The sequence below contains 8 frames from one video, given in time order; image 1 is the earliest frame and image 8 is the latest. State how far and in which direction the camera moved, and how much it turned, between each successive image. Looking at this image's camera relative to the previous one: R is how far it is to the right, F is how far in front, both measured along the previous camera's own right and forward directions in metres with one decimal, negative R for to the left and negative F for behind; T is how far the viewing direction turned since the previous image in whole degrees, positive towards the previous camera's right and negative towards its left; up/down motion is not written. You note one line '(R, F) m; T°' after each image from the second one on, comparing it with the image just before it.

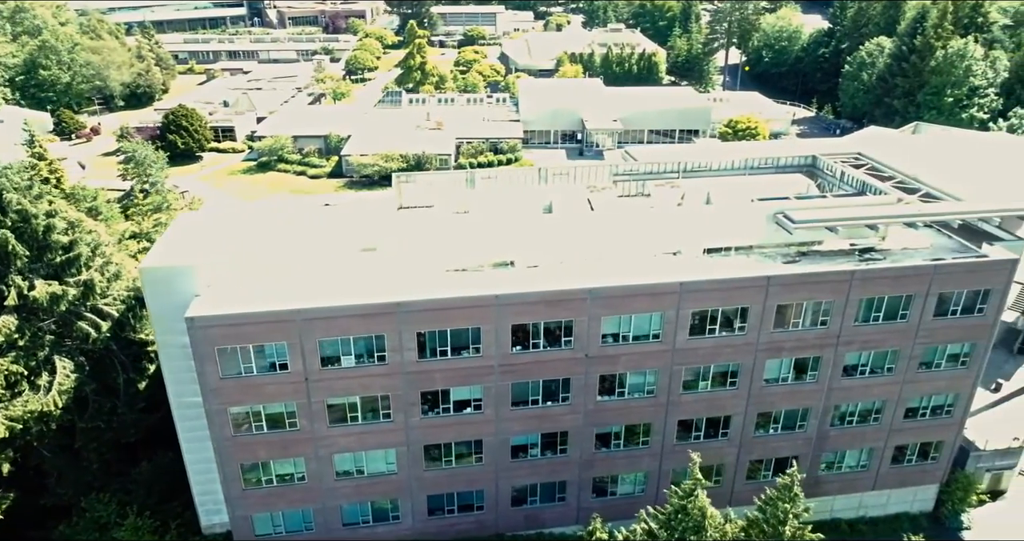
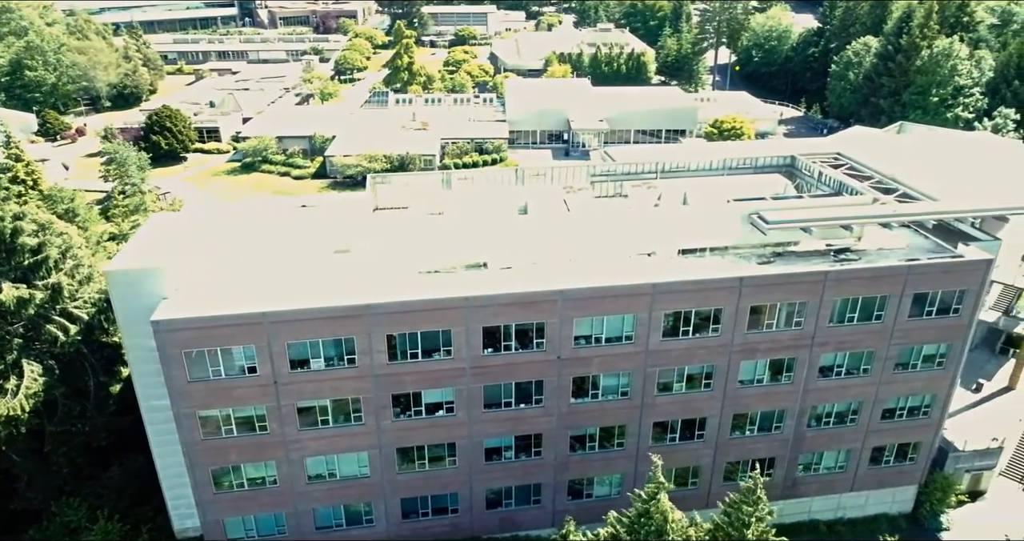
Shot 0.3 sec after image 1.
(+1.1, +0.2) m; 0°
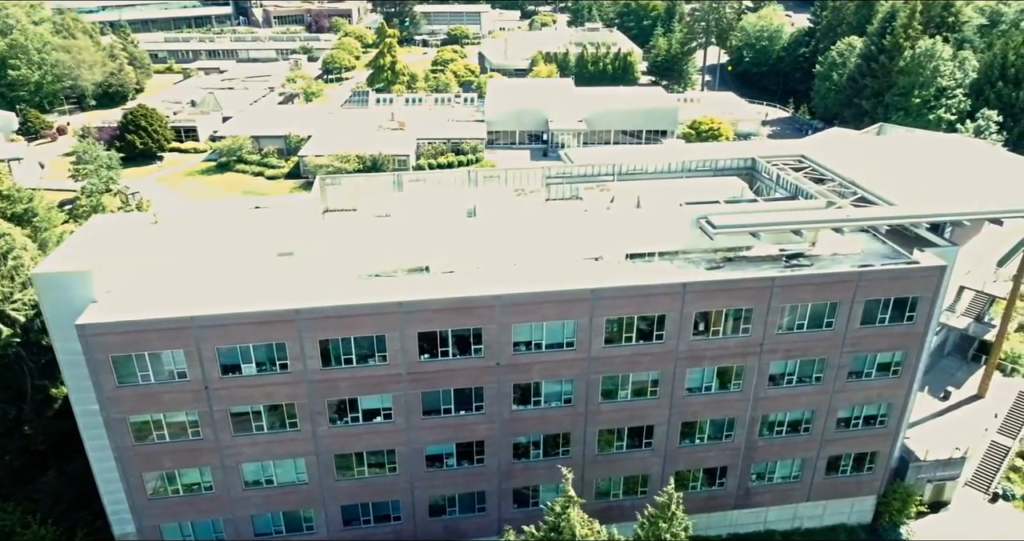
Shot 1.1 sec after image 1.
(+2.9, +0.6) m; -1°
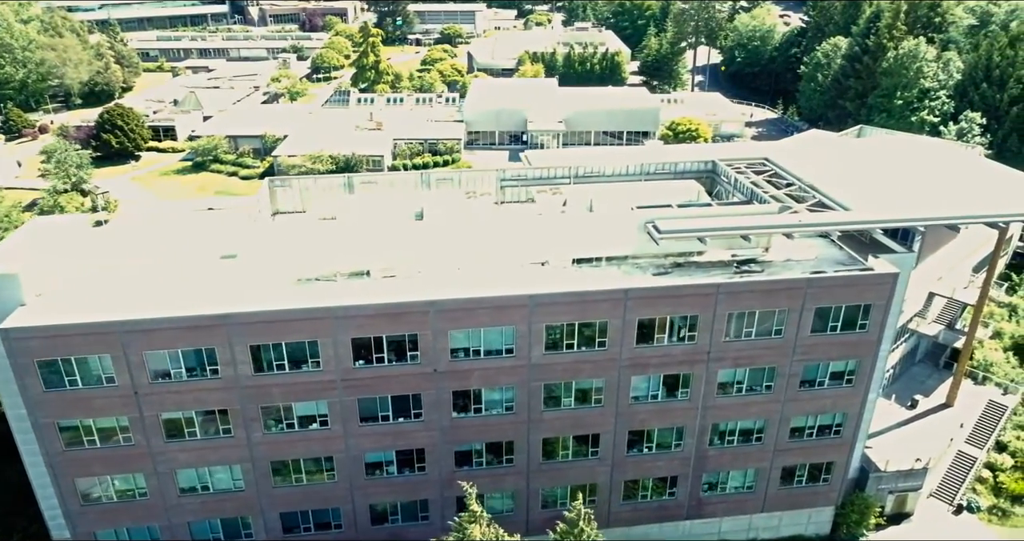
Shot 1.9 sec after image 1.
(+2.9, +0.6) m; -1°
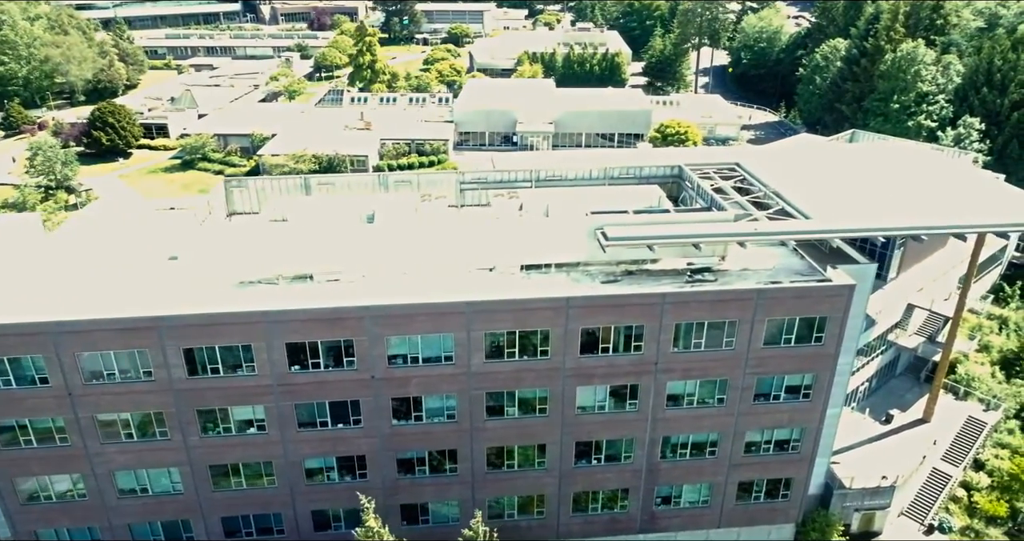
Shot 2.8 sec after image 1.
(+3.3, +0.7) m; -2°
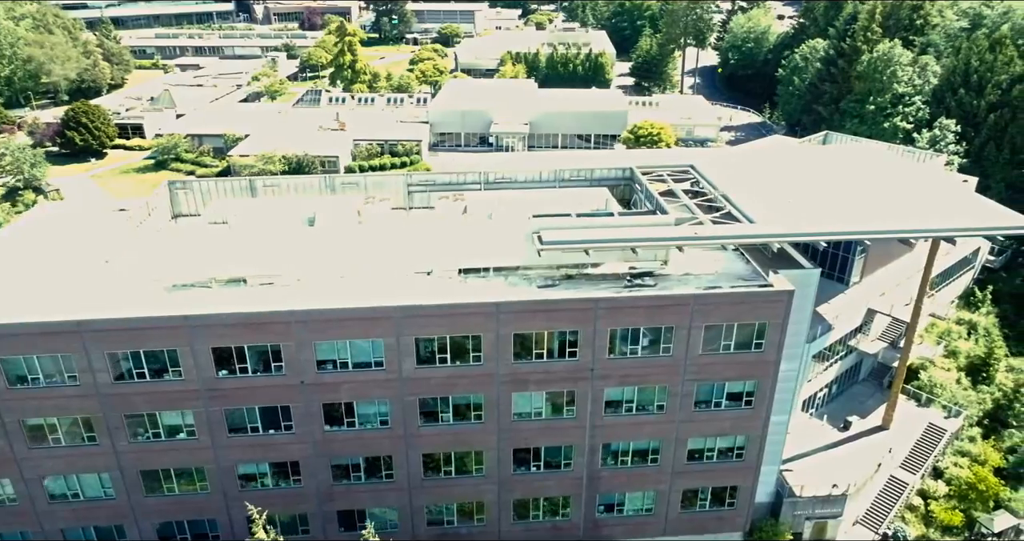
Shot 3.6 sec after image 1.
(+3.0, +0.5) m; 0°
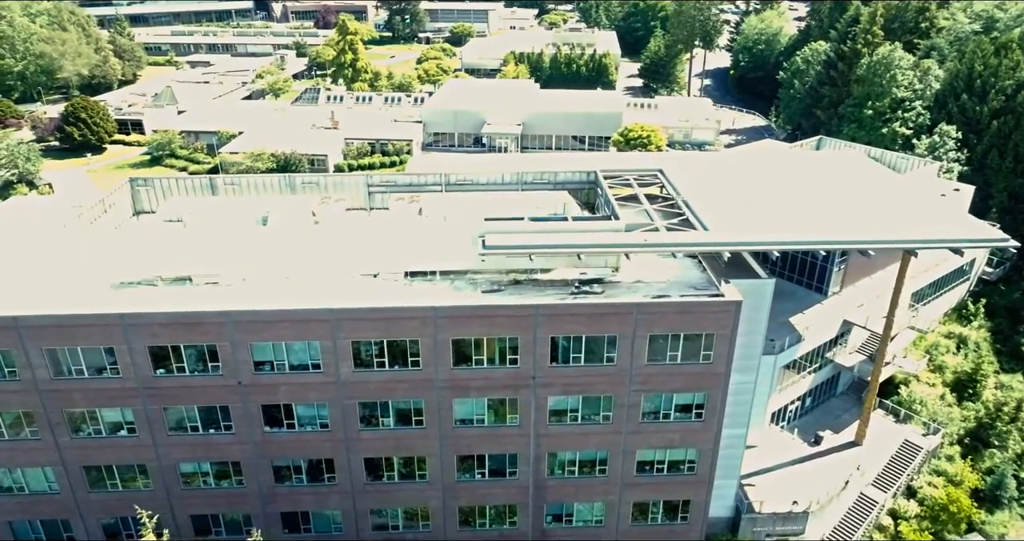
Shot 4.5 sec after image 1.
(+3.4, +0.6) m; -2°
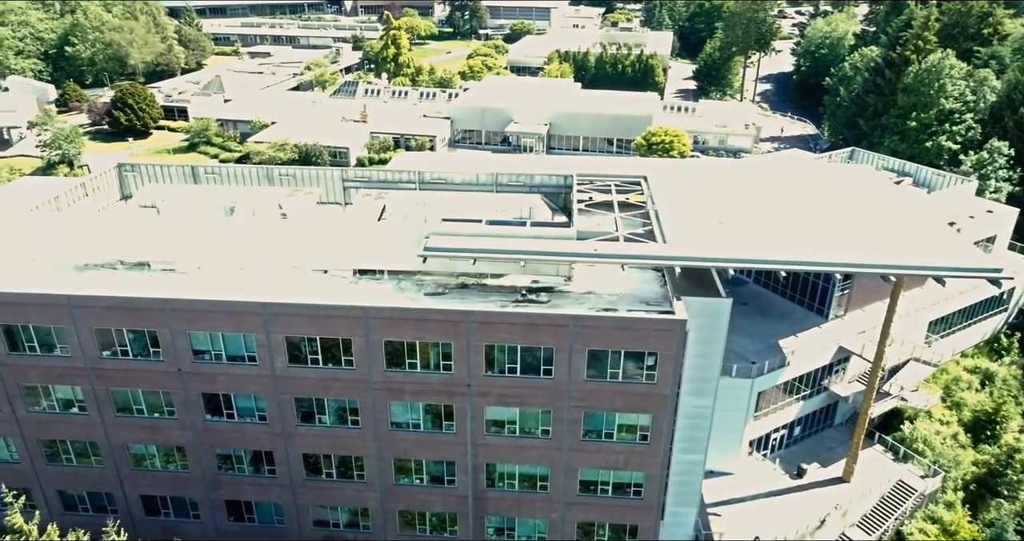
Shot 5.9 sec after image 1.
(+5.3, +1.2) m; -6°
